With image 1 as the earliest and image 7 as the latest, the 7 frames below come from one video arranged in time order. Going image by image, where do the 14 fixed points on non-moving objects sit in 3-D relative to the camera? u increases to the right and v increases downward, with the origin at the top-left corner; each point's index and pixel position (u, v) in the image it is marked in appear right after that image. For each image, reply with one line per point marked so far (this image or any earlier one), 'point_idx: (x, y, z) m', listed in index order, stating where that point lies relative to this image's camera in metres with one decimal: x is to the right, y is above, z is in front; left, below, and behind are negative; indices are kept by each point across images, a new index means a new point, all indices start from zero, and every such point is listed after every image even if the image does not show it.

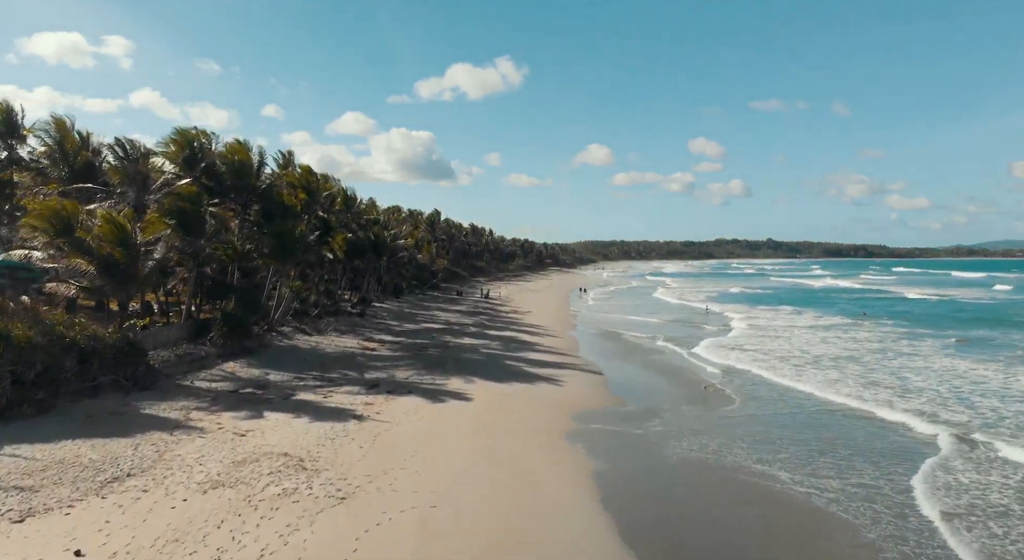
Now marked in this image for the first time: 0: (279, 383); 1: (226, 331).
0: (-5.6, -2.4, +15.3) m
1: (-8.1, -1.5, +18.0) m
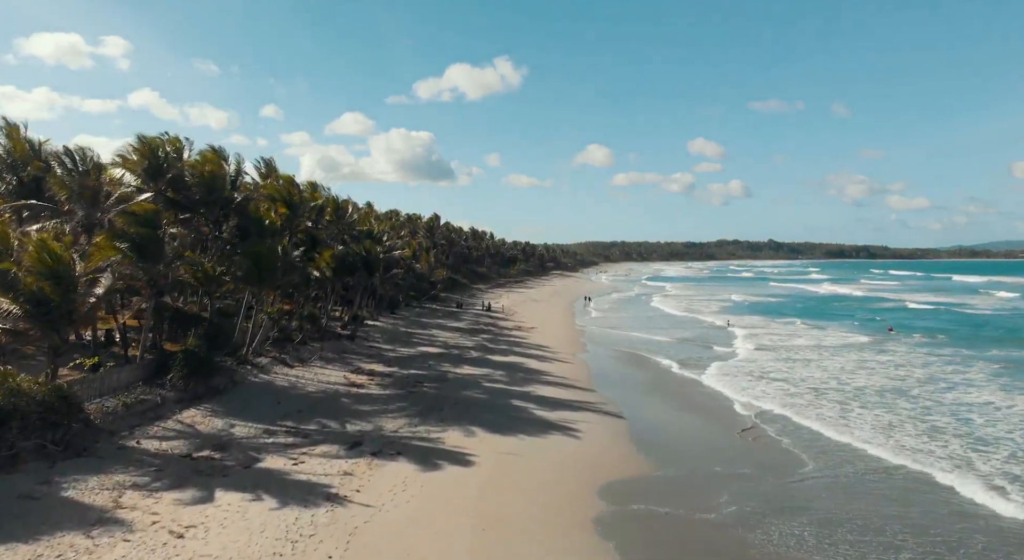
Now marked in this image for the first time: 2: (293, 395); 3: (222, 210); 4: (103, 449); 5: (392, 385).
0: (-5.4, -3.2, +12.8) m
1: (-7.9, -2.3, +15.6) m
2: (-5.7, -3.0, +16.7) m
3: (-8.6, +2.1, +19.0) m
4: (-7.7, -3.2, +12.1) m
5: (-3.4, -3.0, +18.4) m
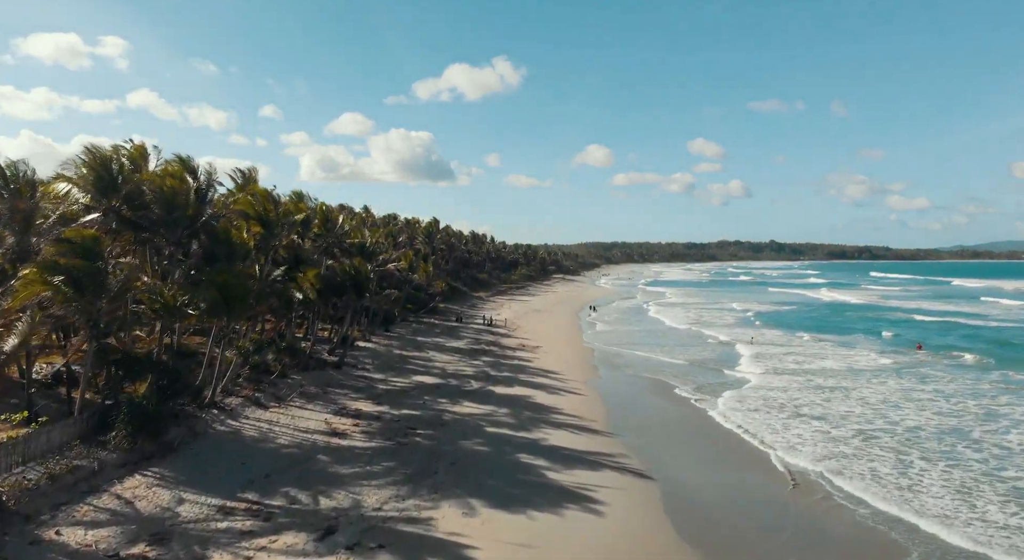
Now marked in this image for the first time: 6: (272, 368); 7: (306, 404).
0: (-5.2, -4.0, +10.4) m
1: (-7.7, -3.0, +13.1) m
2: (-5.5, -3.7, +14.2) m
3: (-8.4, +1.3, +16.6) m
4: (-7.5, -4.0, +9.6) m
5: (-3.3, -3.8, +15.9) m
6: (-7.3, -2.7, +19.5) m
7: (-5.8, -3.5, +18.2) m
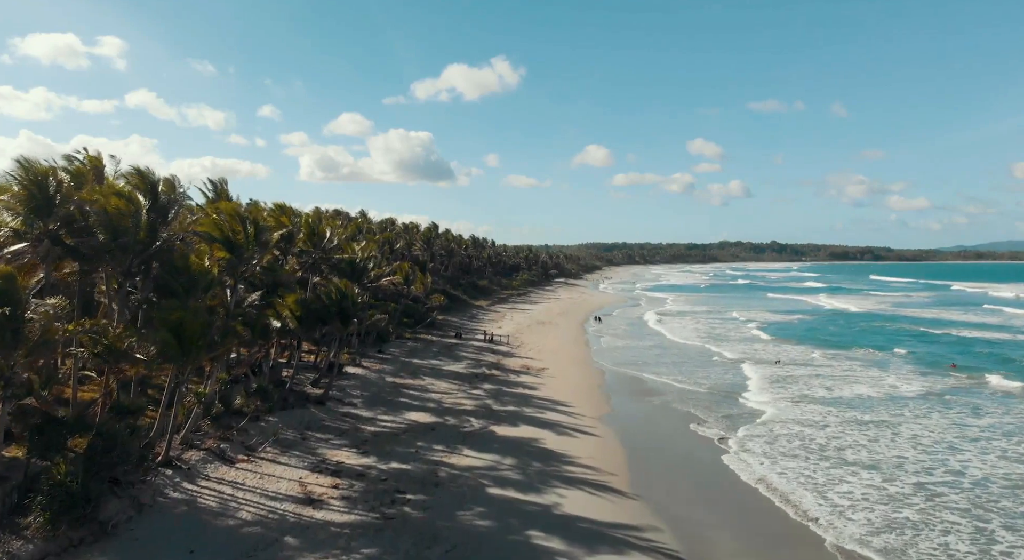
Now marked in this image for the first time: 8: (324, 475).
0: (-5.0, -4.8, +7.9) m
1: (-7.6, -3.8, +10.6) m
2: (-5.4, -4.5, +11.8) m
3: (-8.2, +0.5, +14.1) m
4: (-7.4, -4.8, +7.2) m
5: (-3.1, -4.6, +13.5) m
6: (-7.1, -3.5, +17.0) m
7: (-5.7, -4.3, +15.8) m
8: (-4.3, -4.5, +14.7) m
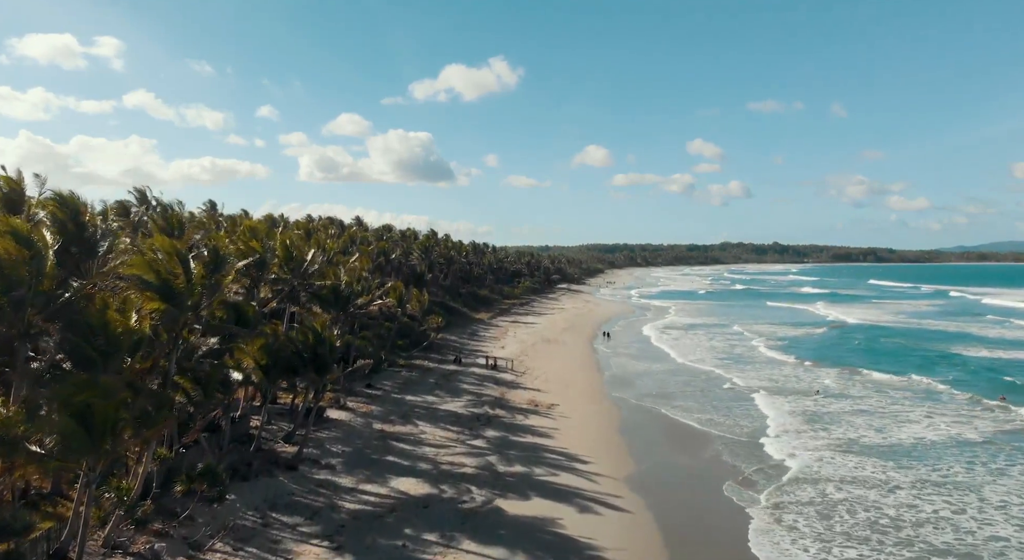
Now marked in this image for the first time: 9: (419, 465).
0: (-4.8, -5.8, +4.7) m
1: (-7.3, -4.9, +7.4) m
2: (-5.2, -5.6, +8.5) m
3: (-8.0, -0.6, +10.8) m
4: (-7.1, -5.8, +3.9) m
5: (-2.9, -5.6, +10.2) m
6: (-6.9, -4.5, +13.8) m
7: (-5.4, -5.4, +12.5) m
8: (-4.0, -5.5, +11.4) m
9: (-2.6, -5.3, +18.2) m
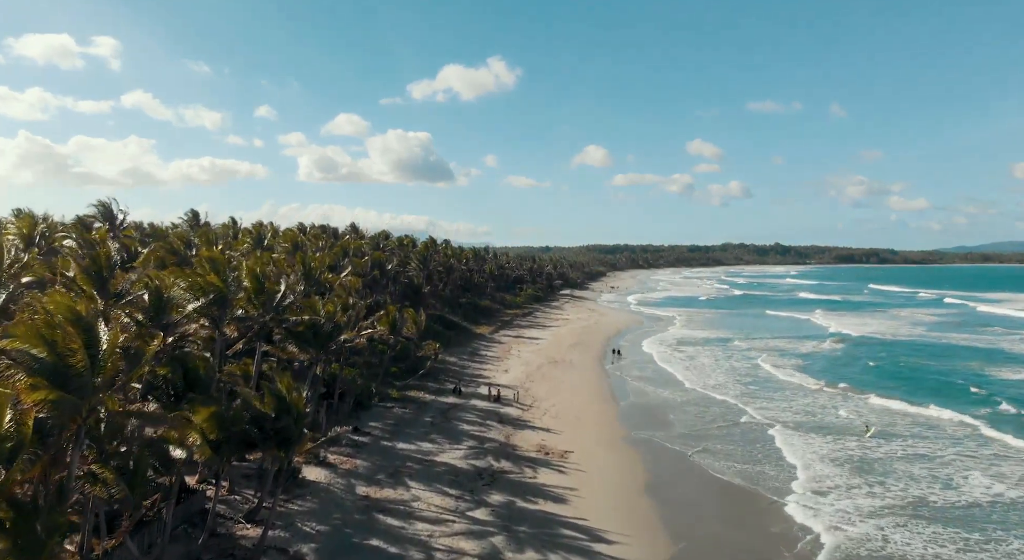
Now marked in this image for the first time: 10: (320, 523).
0: (-4.5, -6.9, +1.4) m
1: (-7.1, -6.0, +4.1) m
2: (-4.9, -6.7, +5.2) m
3: (-7.8, -1.7, +7.6) m
4: (-6.9, -6.9, +0.6) m
5: (-2.6, -6.7, +6.9) m
6: (-6.6, -5.6, +10.5) m
7: (-5.2, -6.4, +9.2) m
8: (-3.8, -6.6, +8.1) m
9: (-2.4, -6.4, +14.9) m
10: (-4.8, -6.1, +16.2) m
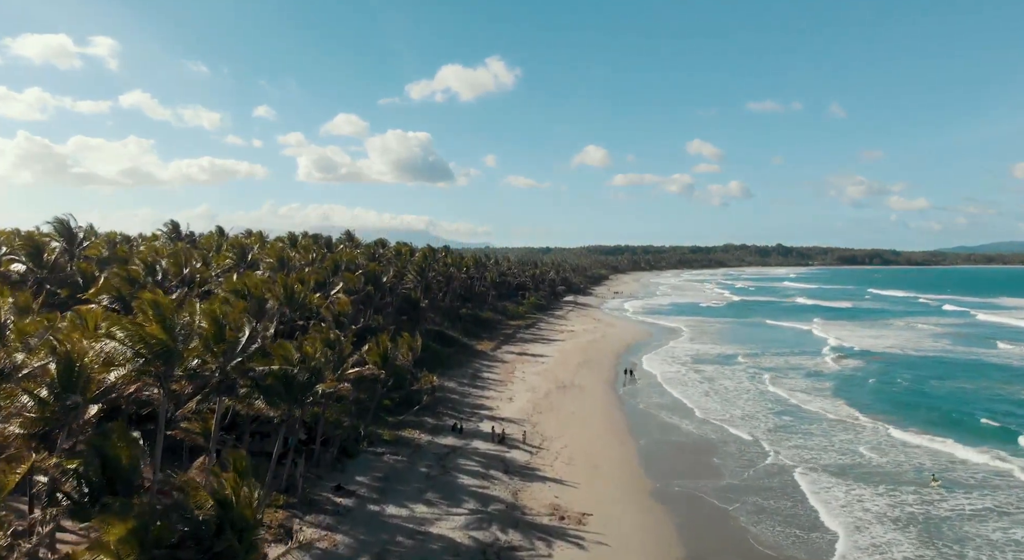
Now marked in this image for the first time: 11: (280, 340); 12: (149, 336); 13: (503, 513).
0: (-4.3, -8.0, -1.9) m
1: (-6.8, -7.1, +0.8) m
2: (-4.6, -7.8, +1.9) m
3: (-7.5, -2.8, +4.3) m
4: (-6.6, -8.0, -2.7) m
5: (-2.4, -7.8, +3.6) m
6: (-6.3, -6.7, +7.2) m
7: (-4.9, -7.5, +5.9) m
8: (-3.5, -7.7, +4.8) m
9: (-2.1, -7.5, +11.6) m
10: (-4.5, -7.2, +12.9) m
11: (-7.0, -1.9, +19.3) m
12: (-7.6, -1.2, +13.8) m
13: (-0.4, -7.2, +19.8) m
